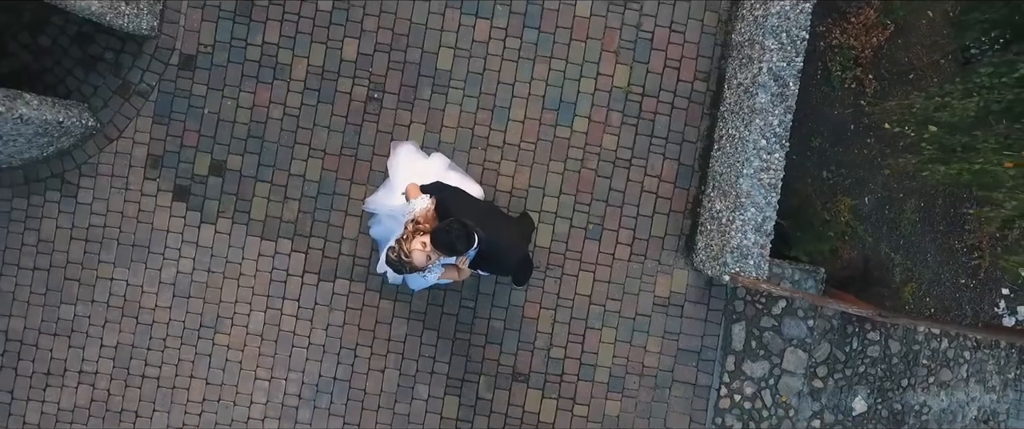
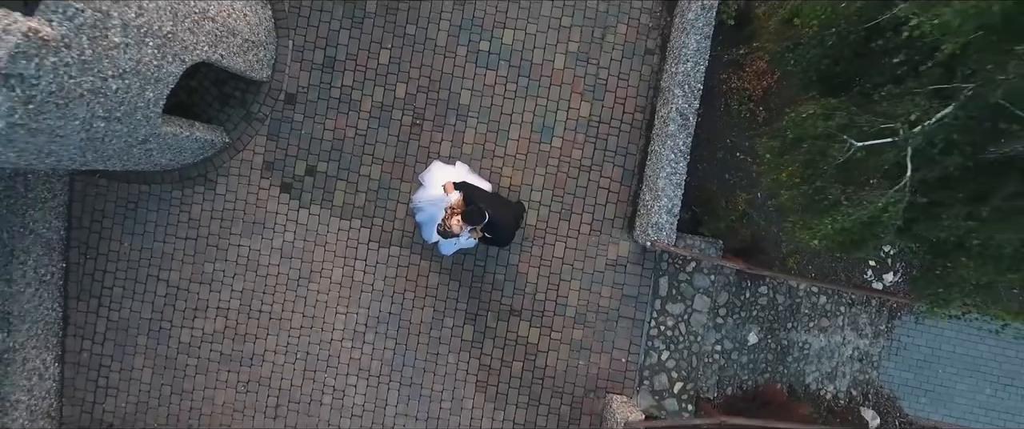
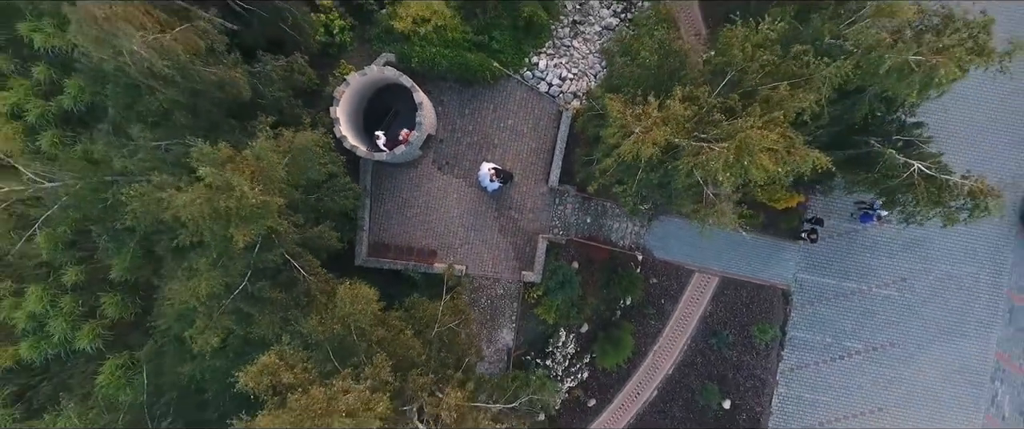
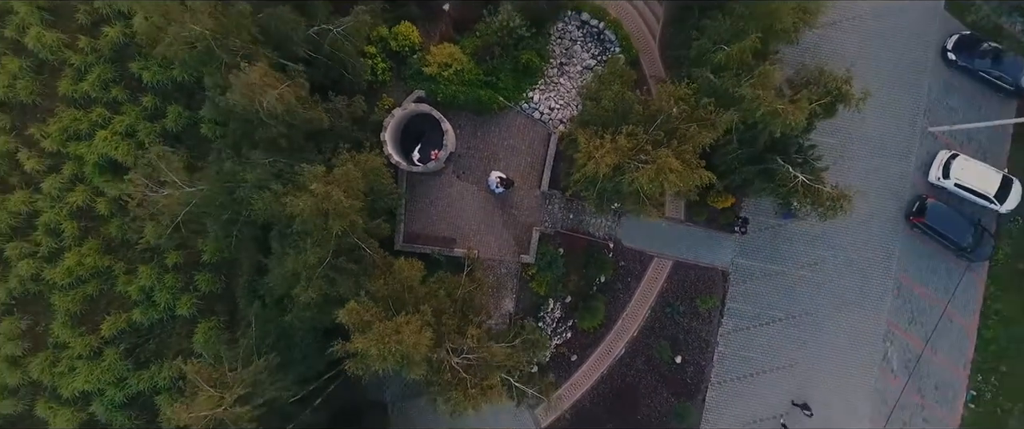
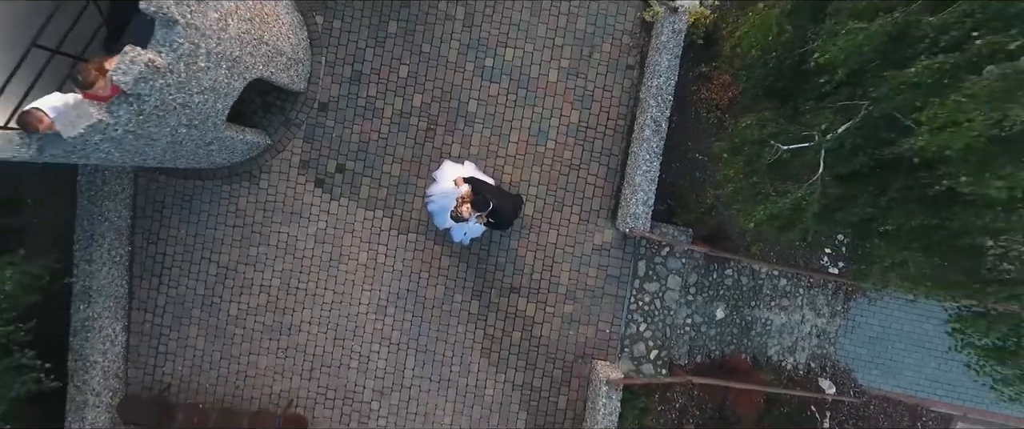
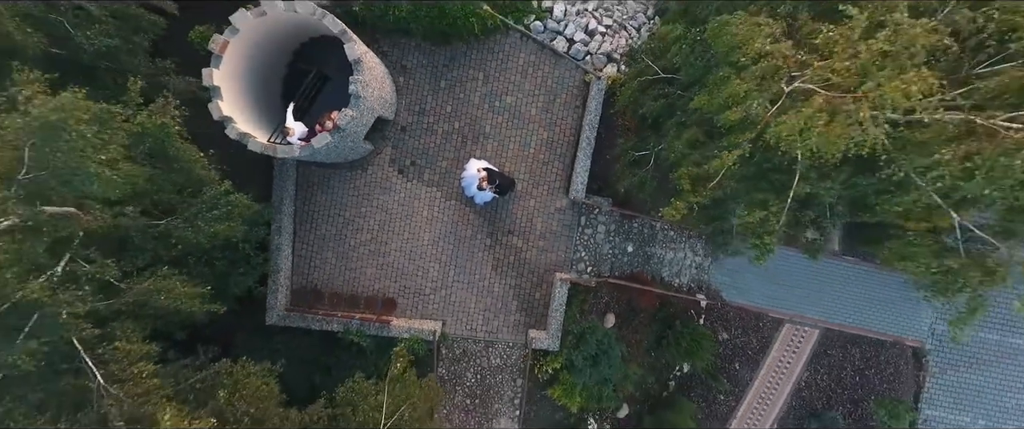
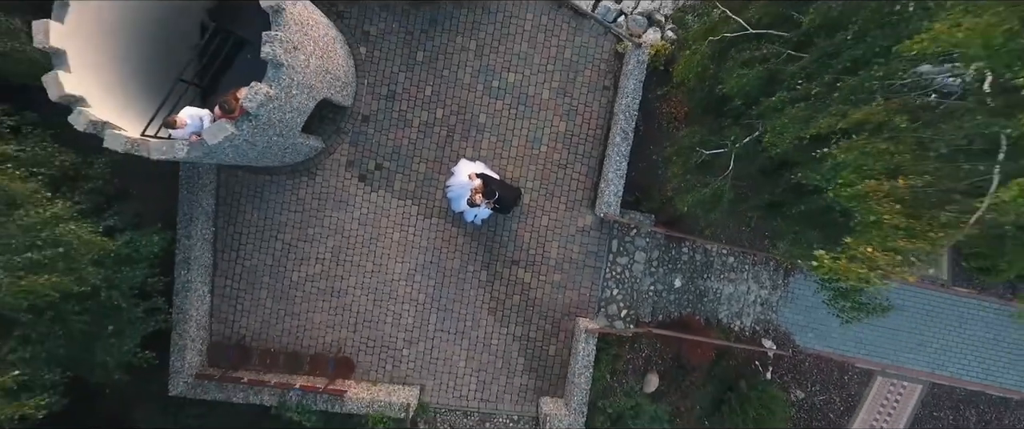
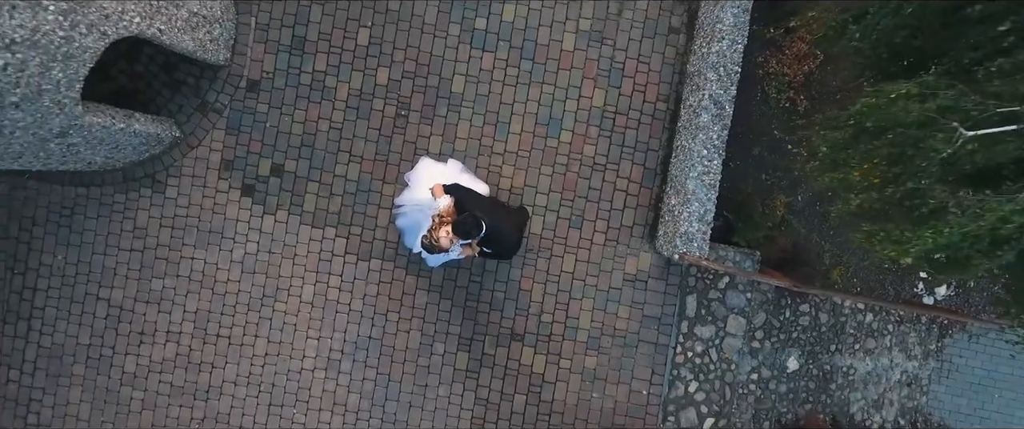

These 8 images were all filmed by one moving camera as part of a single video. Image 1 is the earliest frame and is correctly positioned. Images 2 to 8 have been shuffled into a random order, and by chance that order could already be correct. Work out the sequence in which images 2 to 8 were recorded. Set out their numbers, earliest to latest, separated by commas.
8, 2, 5, 7, 6, 3, 4
